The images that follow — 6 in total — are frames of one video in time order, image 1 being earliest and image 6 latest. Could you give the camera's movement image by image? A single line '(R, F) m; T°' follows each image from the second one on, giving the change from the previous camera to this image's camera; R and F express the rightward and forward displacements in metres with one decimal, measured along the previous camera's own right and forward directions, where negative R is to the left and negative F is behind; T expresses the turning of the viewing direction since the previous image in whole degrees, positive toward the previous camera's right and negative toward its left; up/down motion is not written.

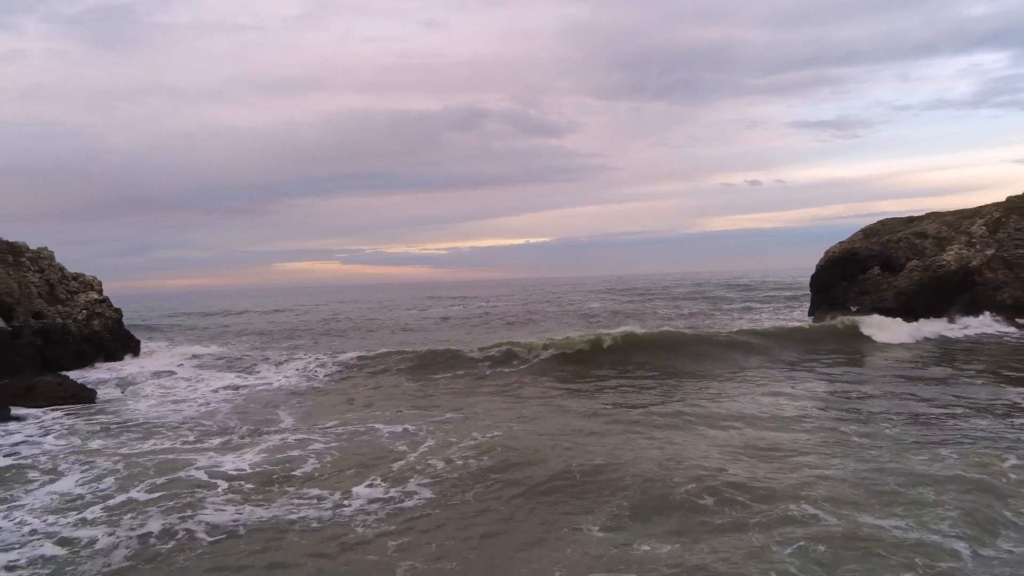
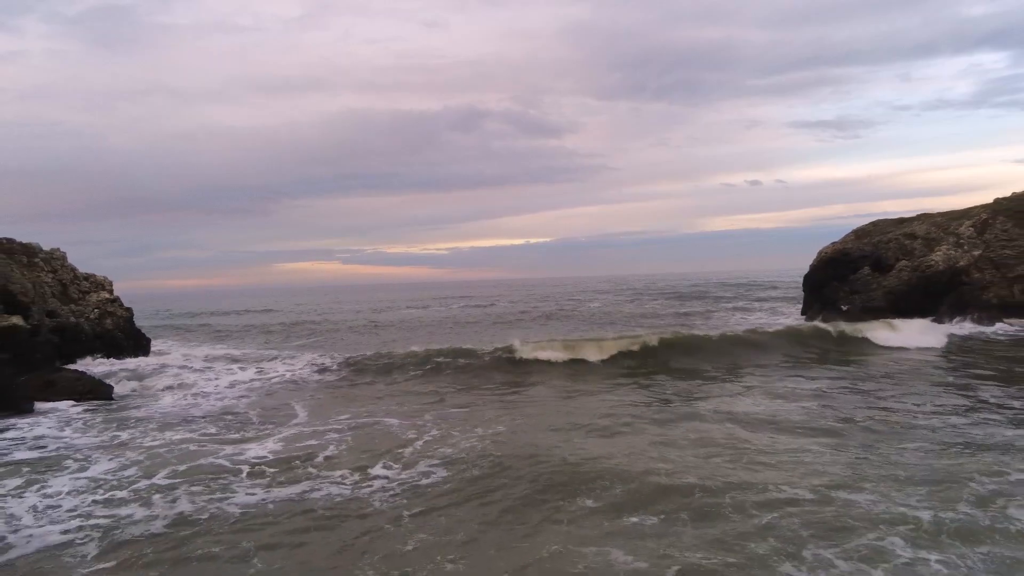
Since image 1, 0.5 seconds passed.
(0.0, -0.6) m; 0°
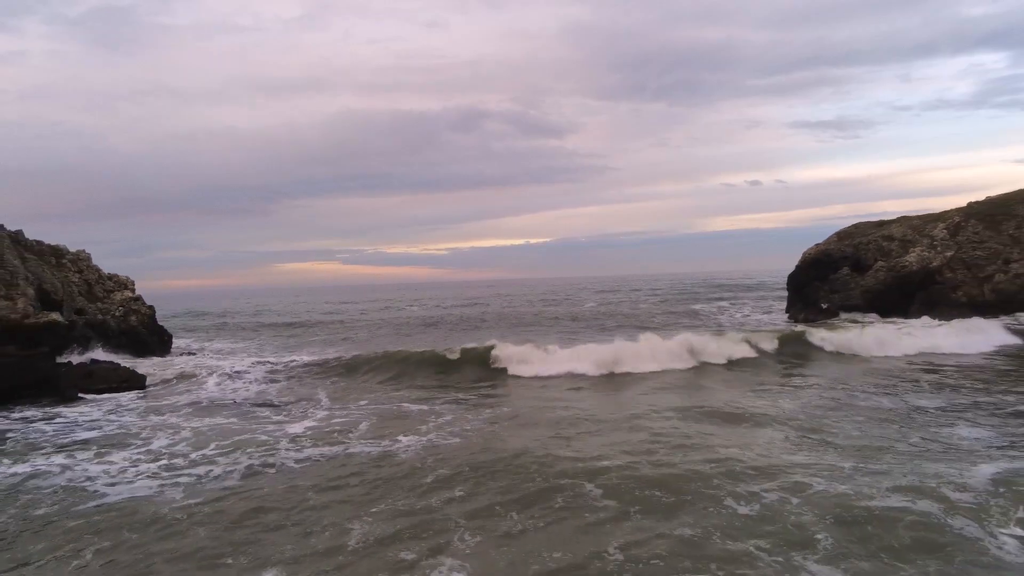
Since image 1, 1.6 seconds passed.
(+0.1, -1.3) m; 0°
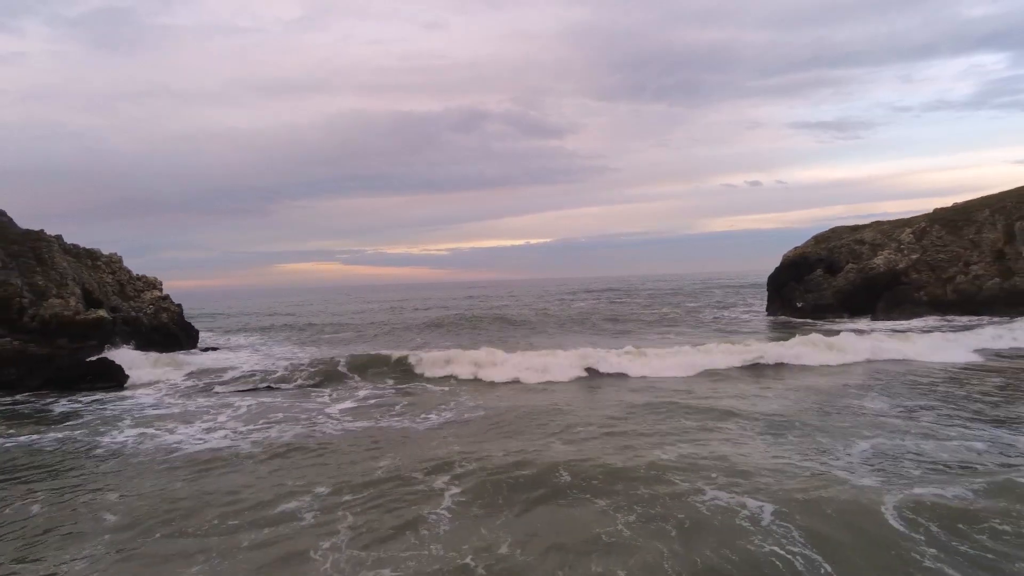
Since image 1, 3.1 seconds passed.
(+0.1, -1.8) m; 0°
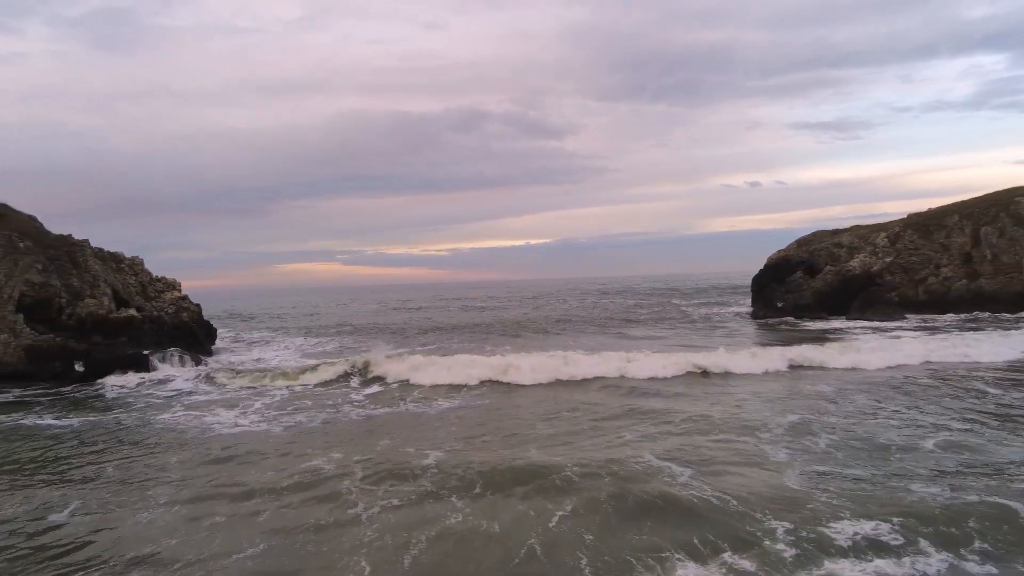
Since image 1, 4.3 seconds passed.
(+0.1, -1.5) m; 0°
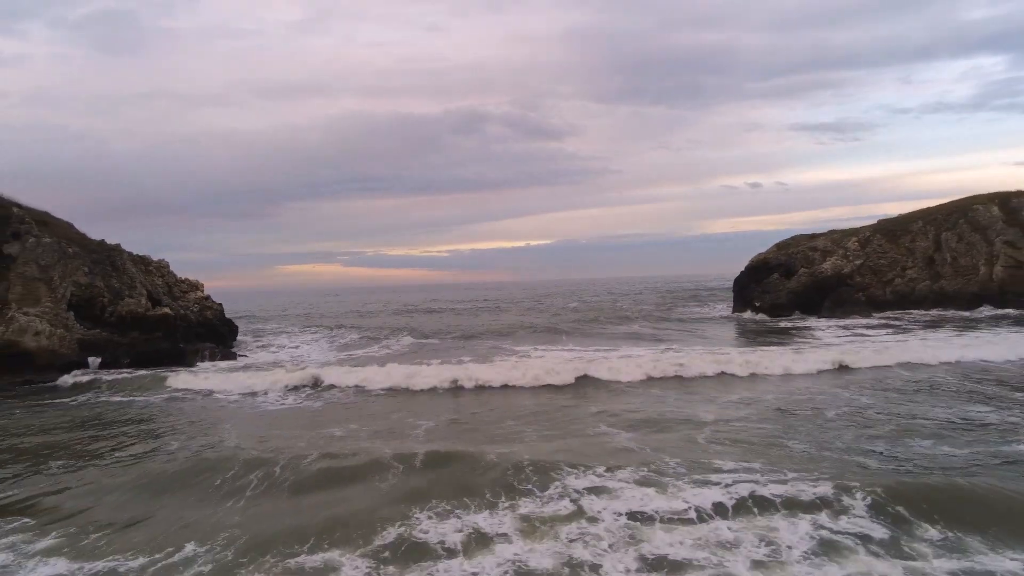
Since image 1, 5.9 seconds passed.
(+0.2, -2.0) m; 0°
